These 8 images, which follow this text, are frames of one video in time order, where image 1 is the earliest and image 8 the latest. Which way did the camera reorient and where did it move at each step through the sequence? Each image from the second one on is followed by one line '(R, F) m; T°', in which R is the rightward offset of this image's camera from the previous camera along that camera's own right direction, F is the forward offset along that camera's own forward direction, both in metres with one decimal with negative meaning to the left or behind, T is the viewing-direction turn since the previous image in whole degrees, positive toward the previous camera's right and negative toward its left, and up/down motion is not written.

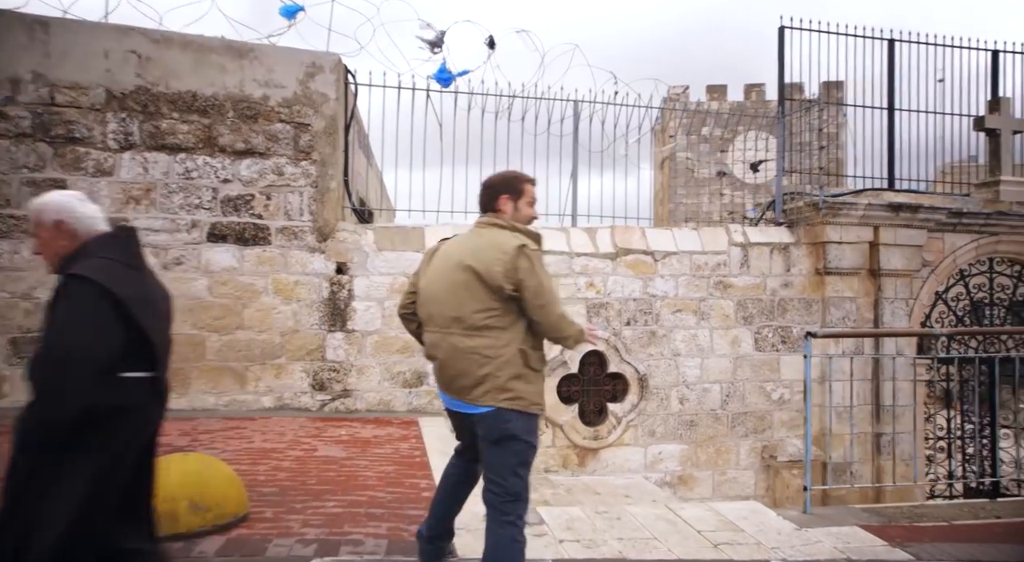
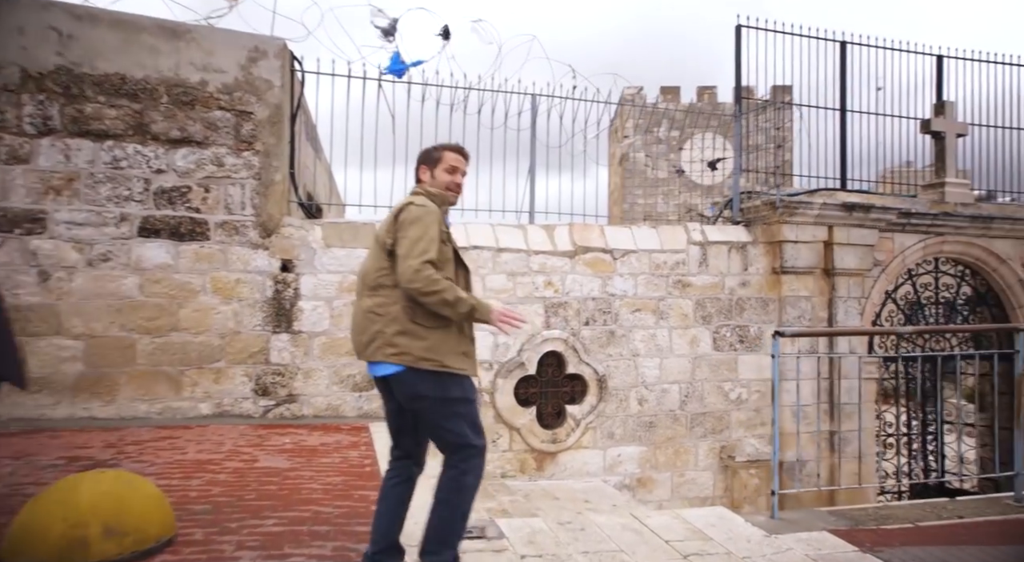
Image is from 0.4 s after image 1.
(0.0, +0.2) m; +4°
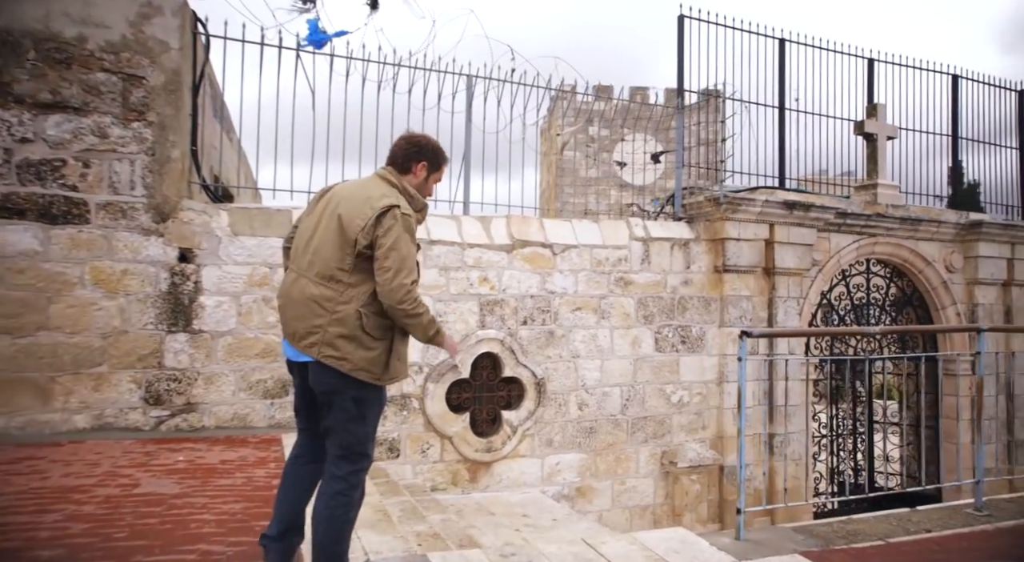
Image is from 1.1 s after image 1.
(0.0, +0.4) m; +6°
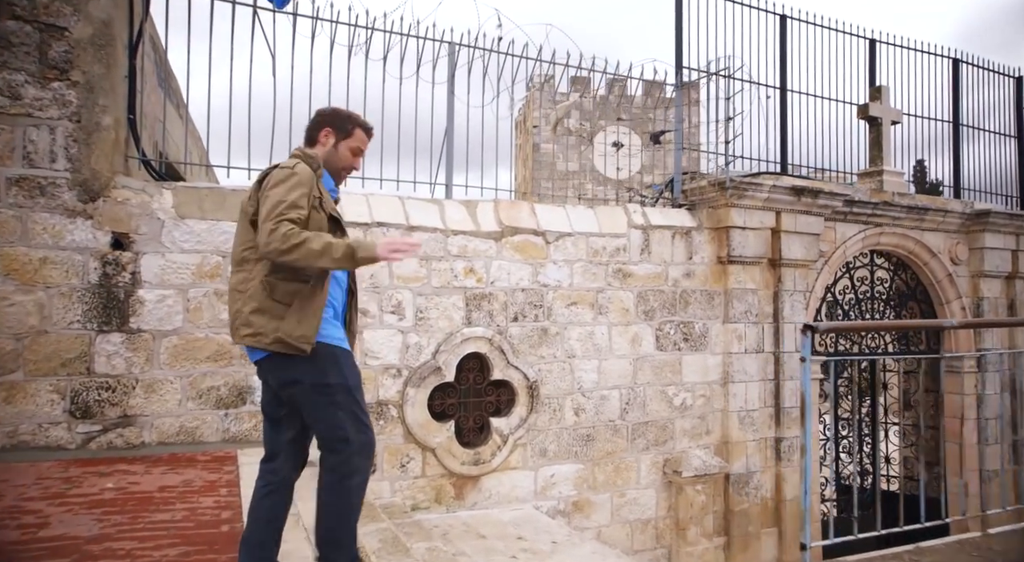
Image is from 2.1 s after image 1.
(-0.1, +0.5) m; +3°
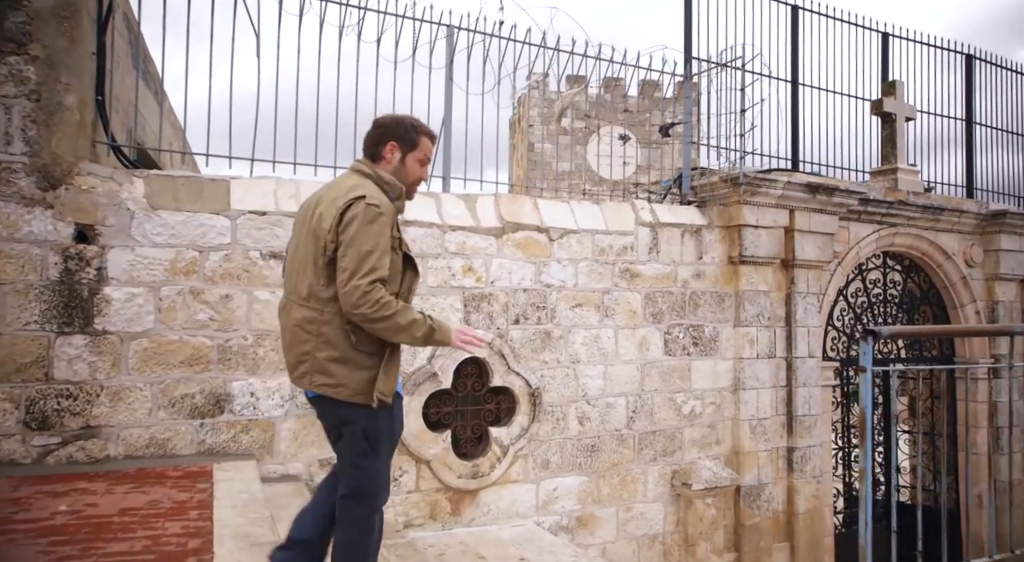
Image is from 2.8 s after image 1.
(-0.1, +0.3) m; +1°
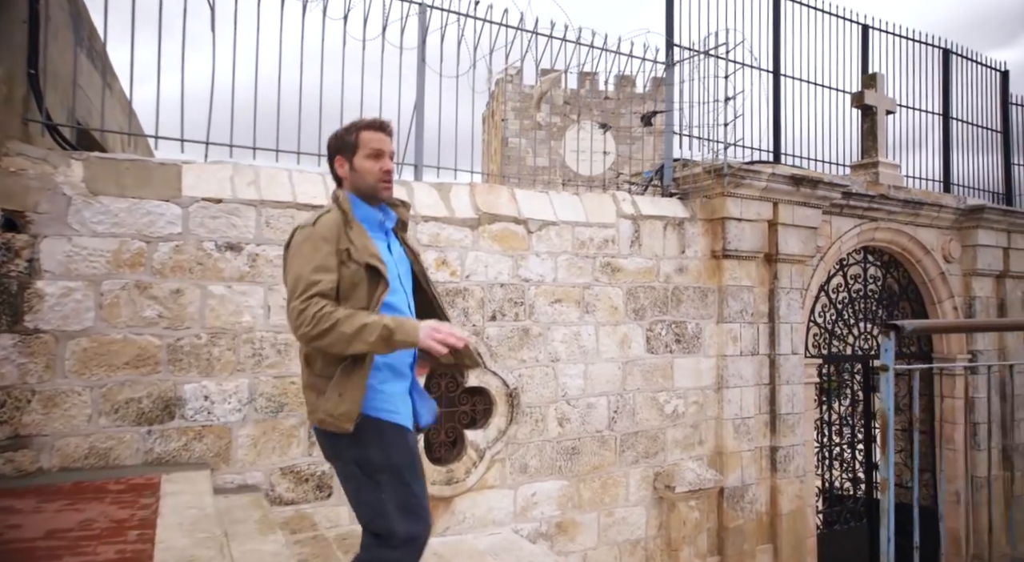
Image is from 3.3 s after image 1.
(0.0, +0.2) m; +2°
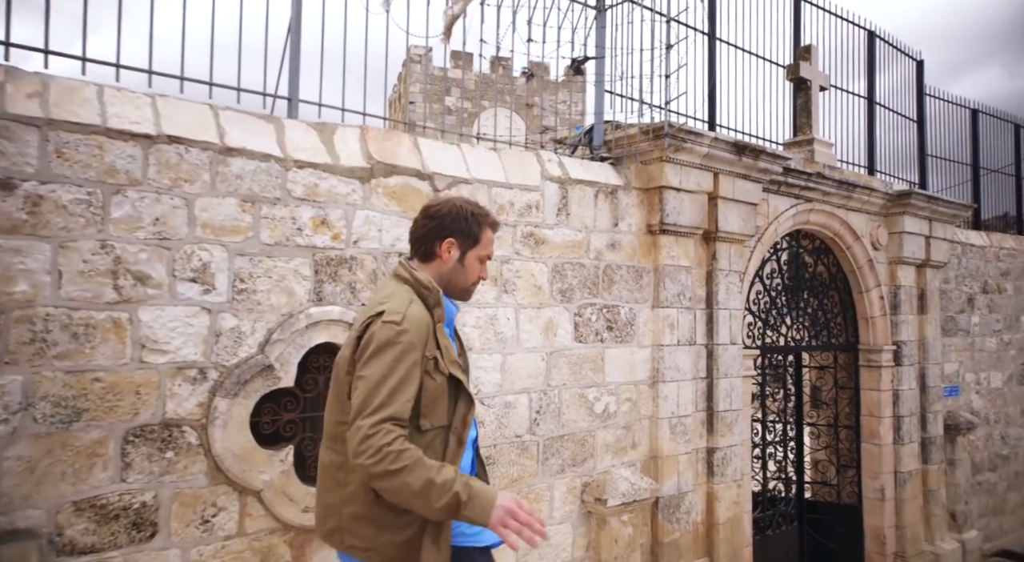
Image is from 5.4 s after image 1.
(0.0, +0.8) m; +8°
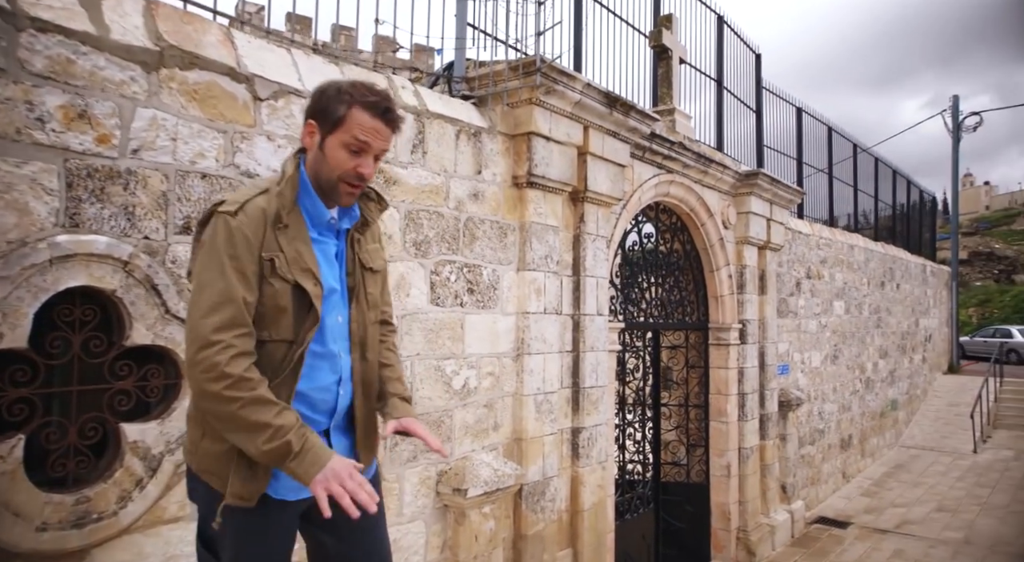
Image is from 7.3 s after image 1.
(0.0, +0.6) m; +14°
